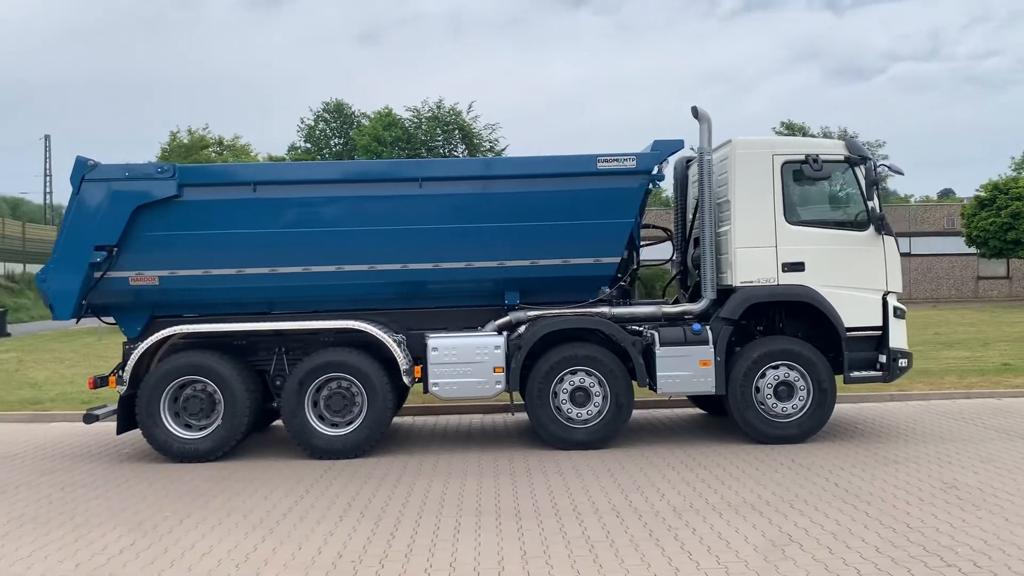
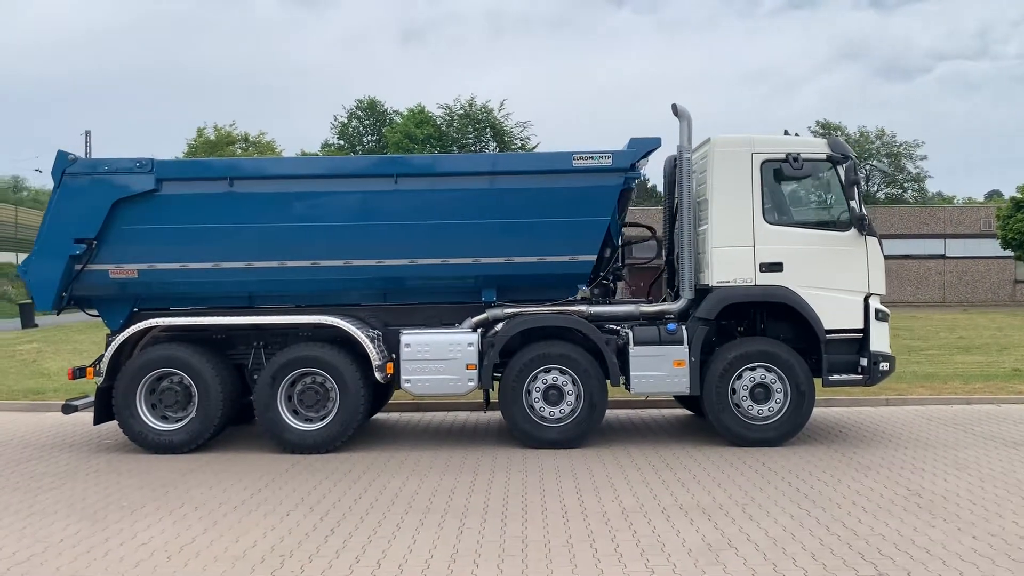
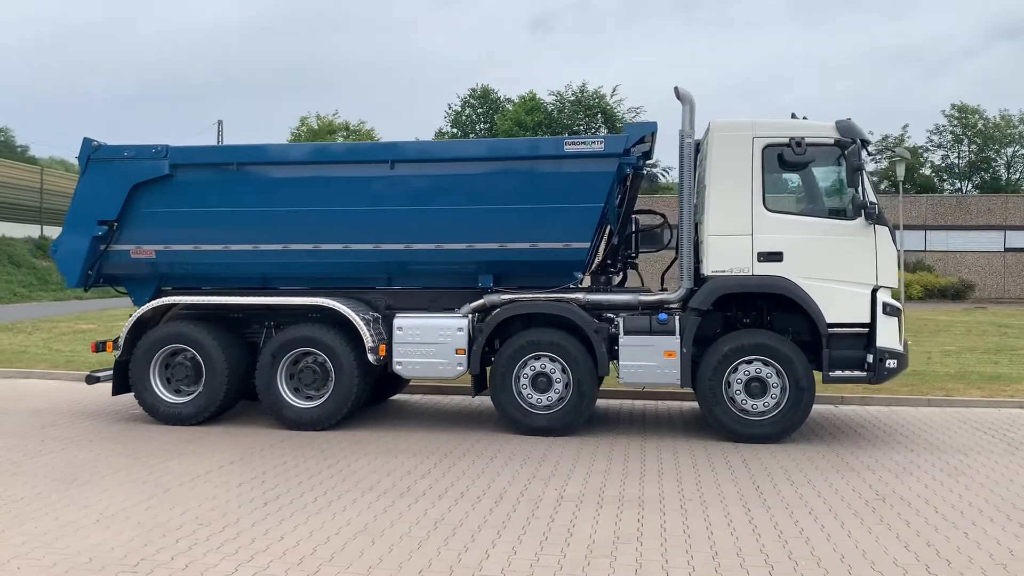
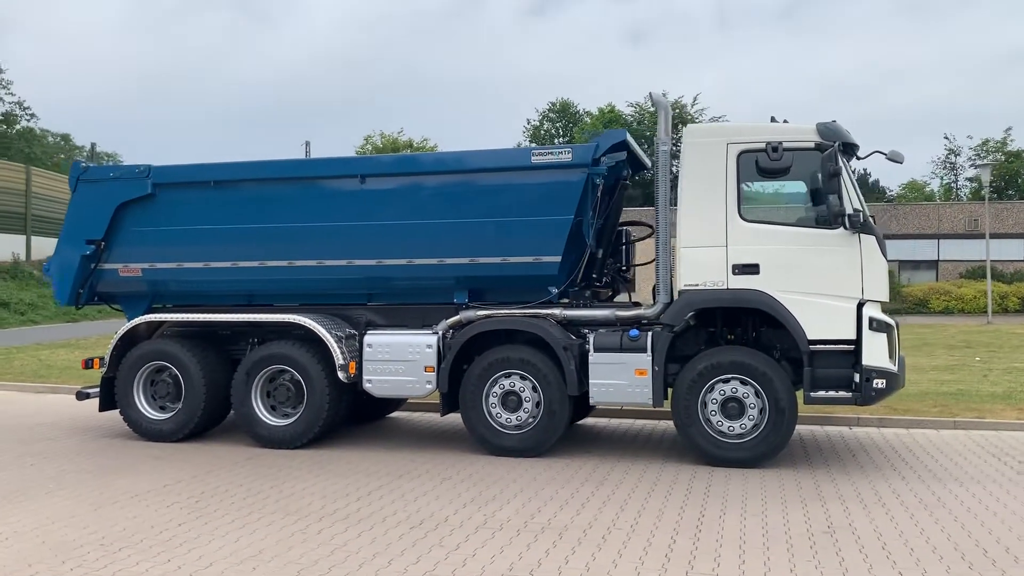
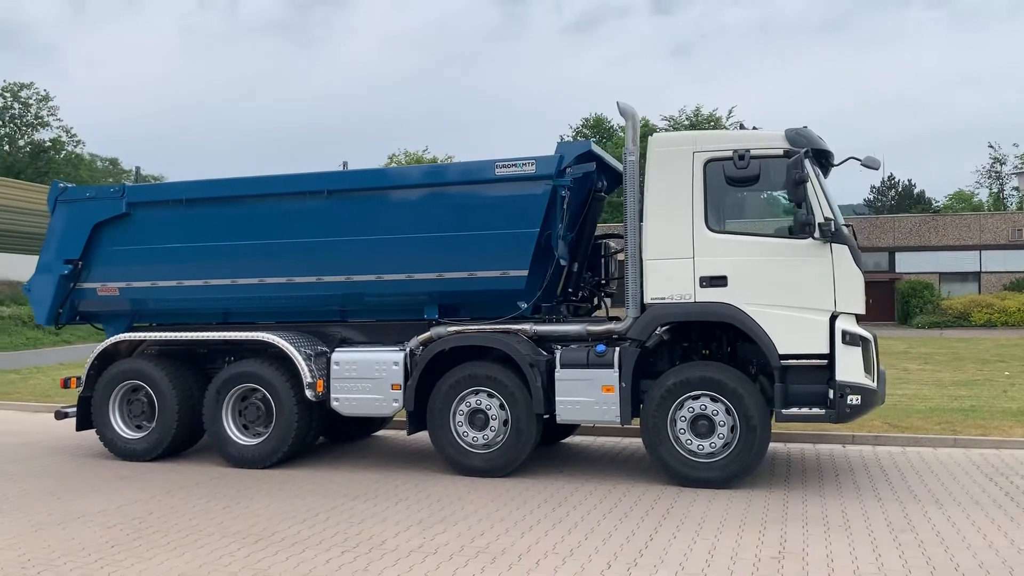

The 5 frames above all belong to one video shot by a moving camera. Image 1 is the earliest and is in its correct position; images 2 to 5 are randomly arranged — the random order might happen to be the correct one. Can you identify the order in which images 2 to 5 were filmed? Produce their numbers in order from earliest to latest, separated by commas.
2, 3, 4, 5
